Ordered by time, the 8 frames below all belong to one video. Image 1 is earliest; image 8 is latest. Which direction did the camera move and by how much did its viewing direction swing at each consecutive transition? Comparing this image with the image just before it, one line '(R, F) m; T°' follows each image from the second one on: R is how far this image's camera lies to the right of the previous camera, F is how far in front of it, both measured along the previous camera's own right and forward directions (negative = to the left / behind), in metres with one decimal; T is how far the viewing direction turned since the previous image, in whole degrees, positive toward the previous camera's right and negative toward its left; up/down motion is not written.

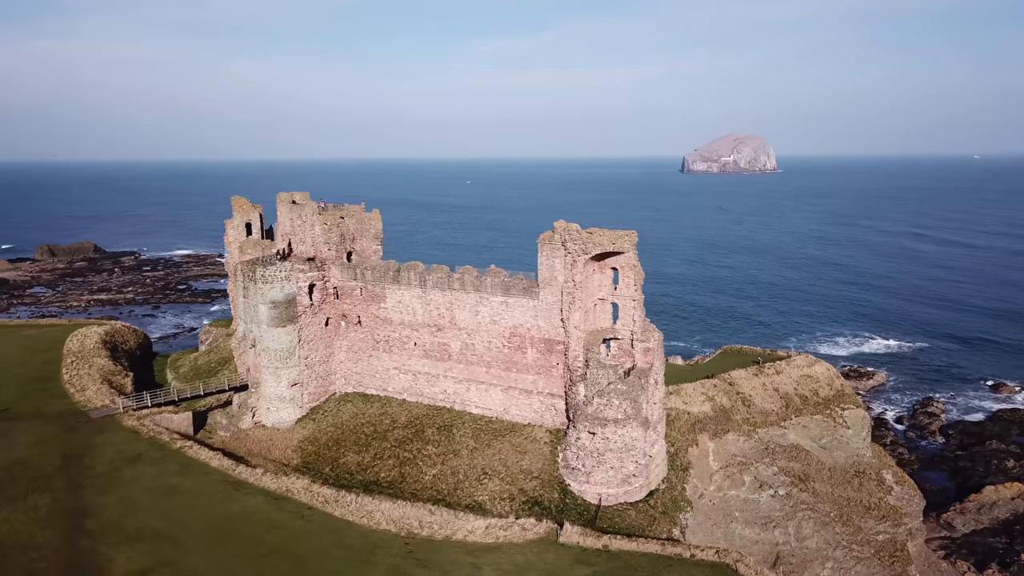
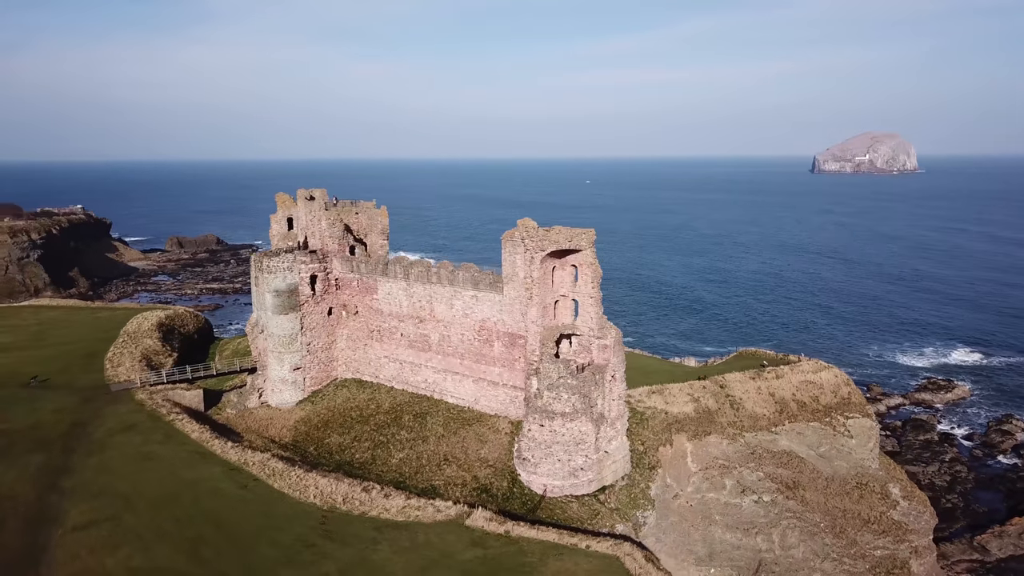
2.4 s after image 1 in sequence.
(+4.8, -0.4) m; -9°
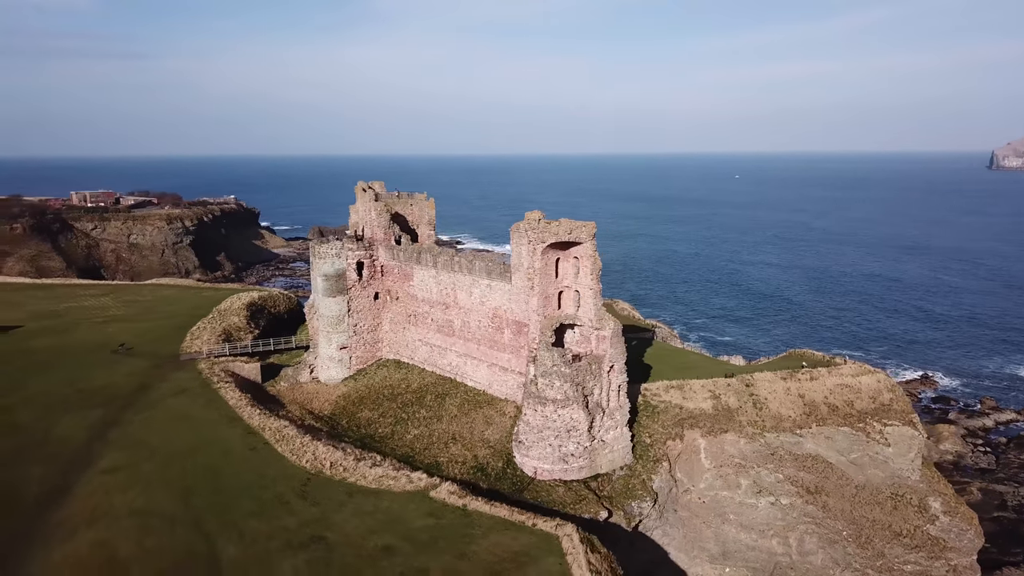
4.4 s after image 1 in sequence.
(+4.3, -0.6) m; -10°
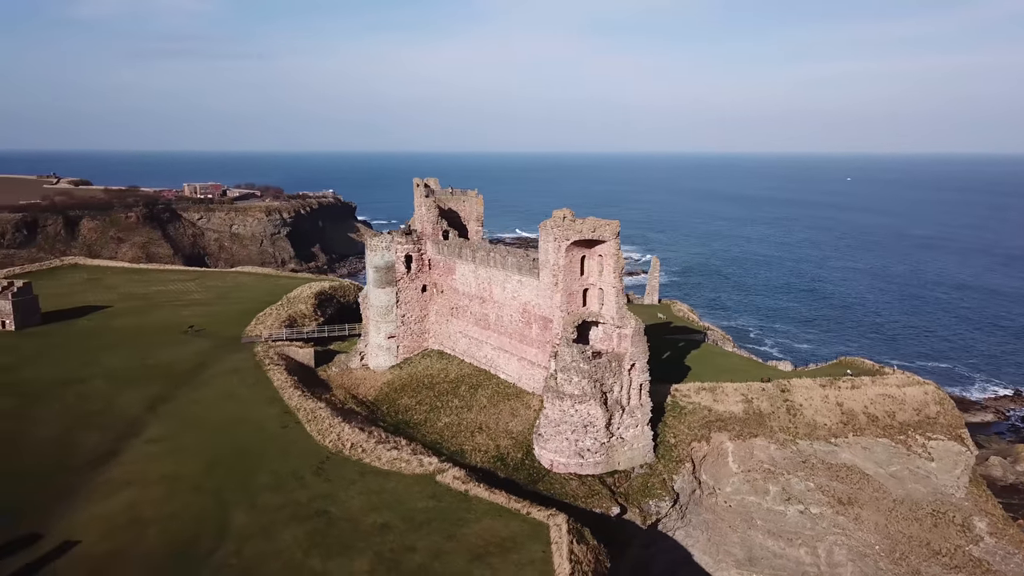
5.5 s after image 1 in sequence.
(+2.3, -0.4) m; -7°
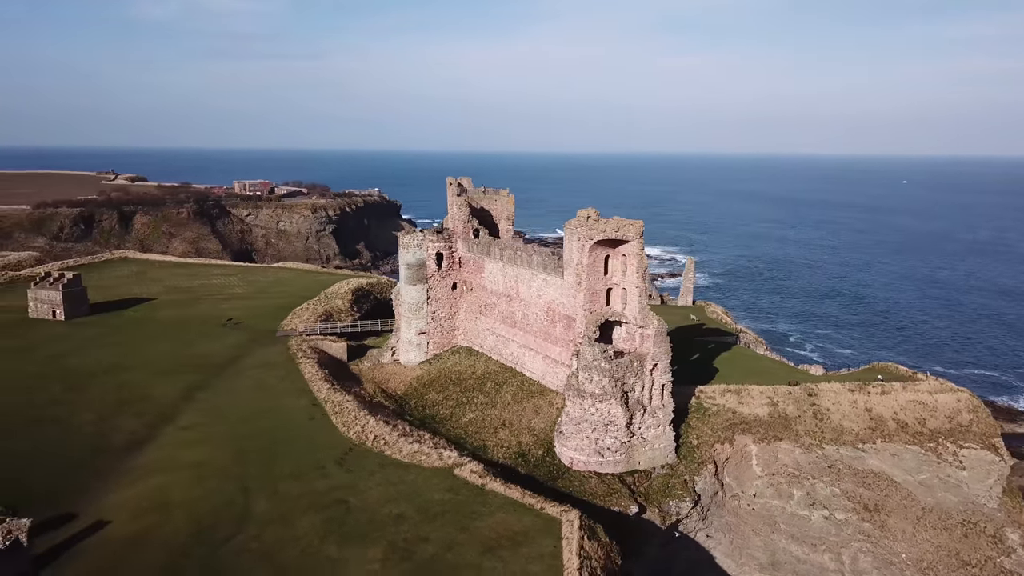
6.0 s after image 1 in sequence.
(+0.7, -0.3) m; -3°
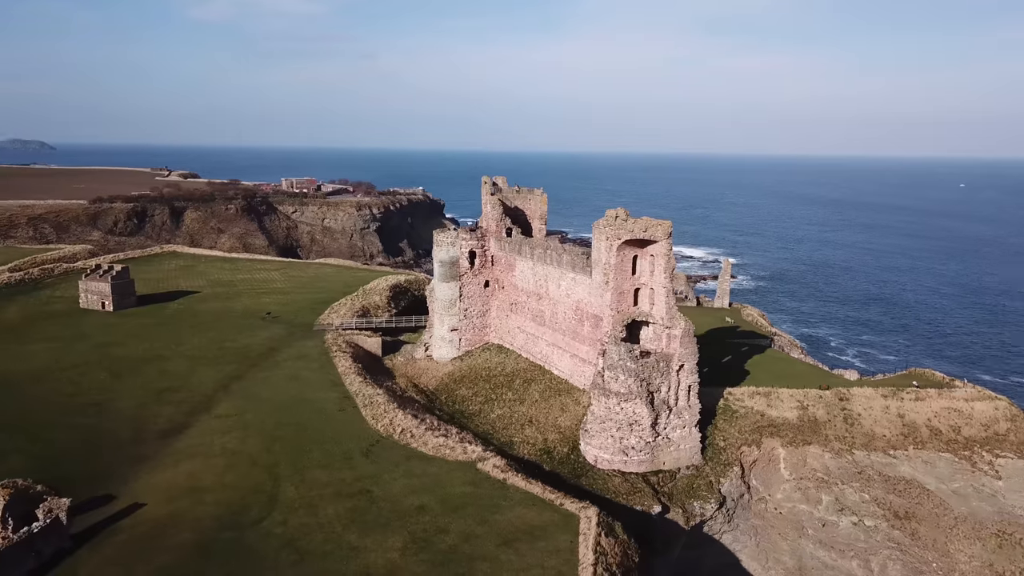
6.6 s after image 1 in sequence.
(+0.5, -0.3) m; -3°
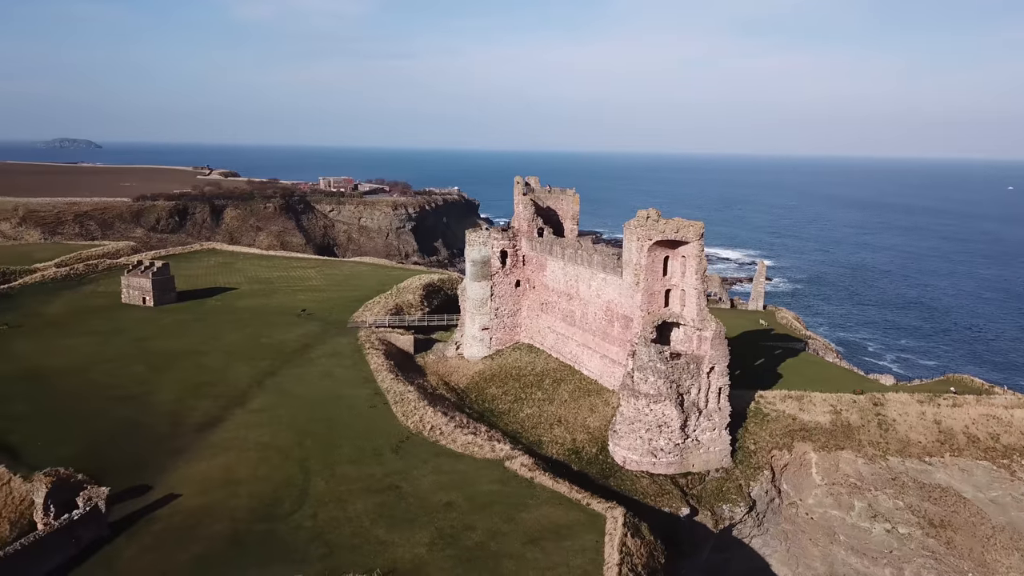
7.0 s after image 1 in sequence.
(+0.1, -0.1) m; -2°
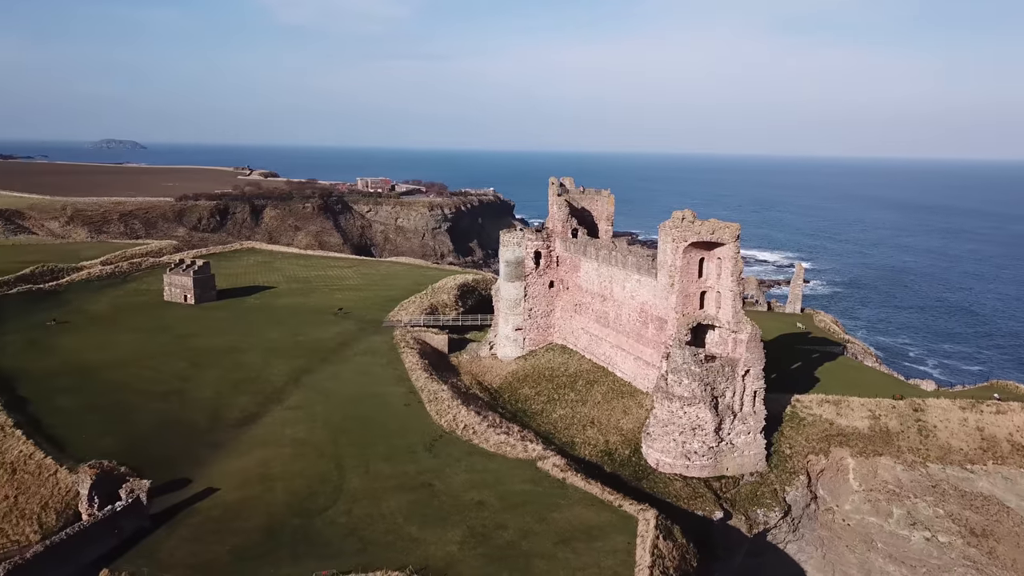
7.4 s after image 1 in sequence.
(0.0, -0.1) m; -3°
